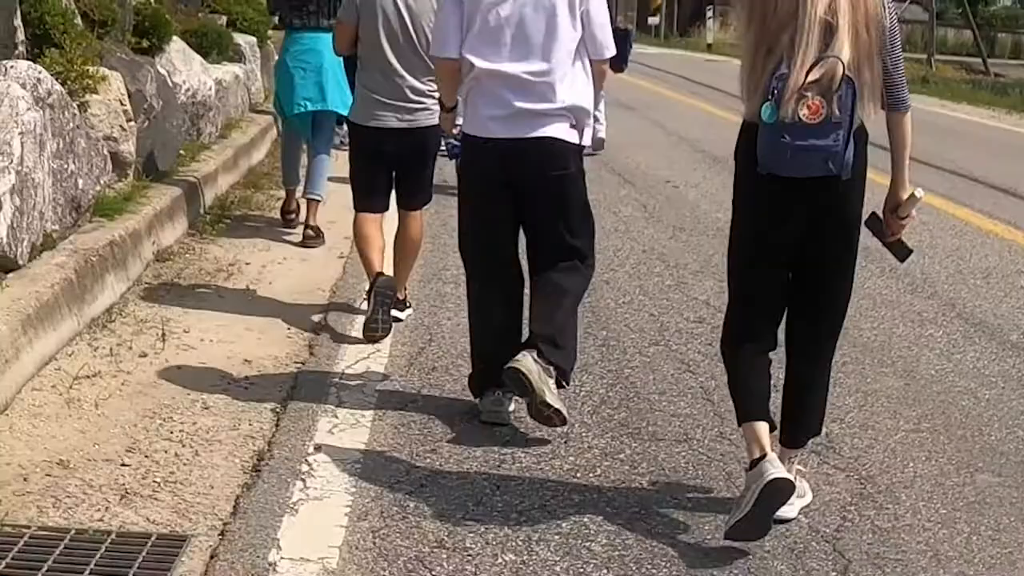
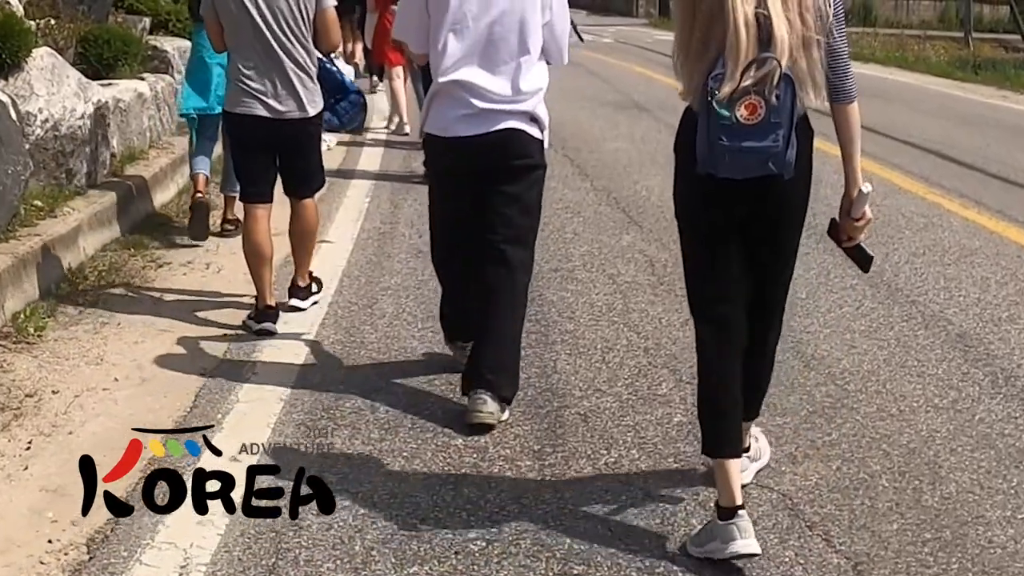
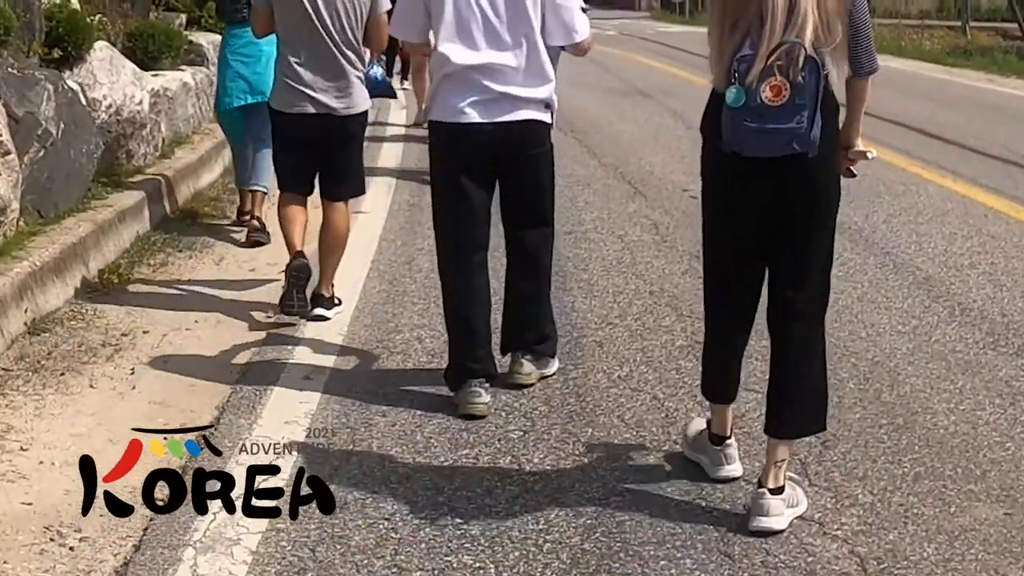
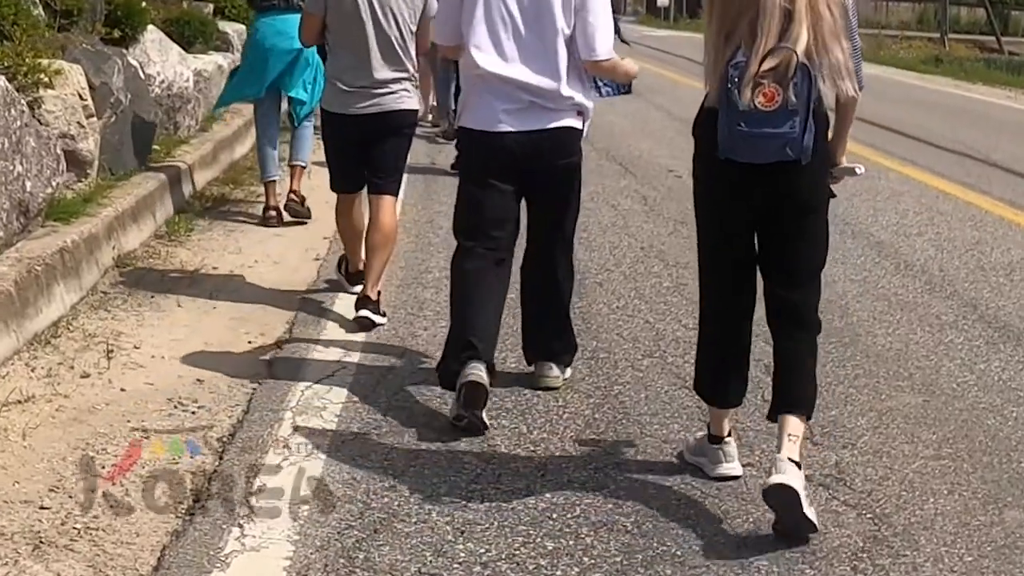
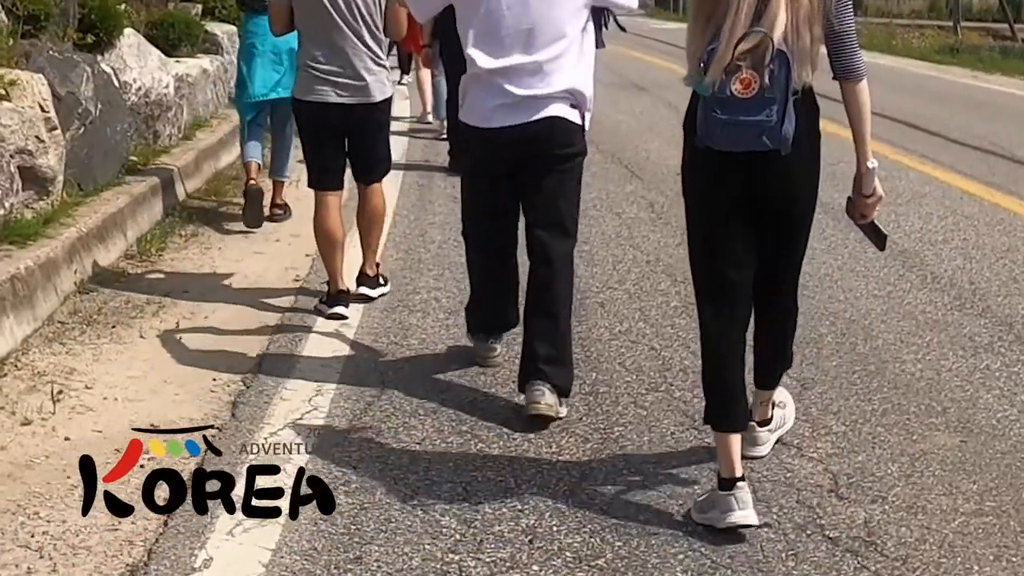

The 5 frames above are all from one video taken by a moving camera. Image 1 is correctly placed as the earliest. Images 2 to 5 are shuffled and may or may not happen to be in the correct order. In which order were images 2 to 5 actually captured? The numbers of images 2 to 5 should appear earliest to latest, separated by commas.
4, 5, 3, 2
